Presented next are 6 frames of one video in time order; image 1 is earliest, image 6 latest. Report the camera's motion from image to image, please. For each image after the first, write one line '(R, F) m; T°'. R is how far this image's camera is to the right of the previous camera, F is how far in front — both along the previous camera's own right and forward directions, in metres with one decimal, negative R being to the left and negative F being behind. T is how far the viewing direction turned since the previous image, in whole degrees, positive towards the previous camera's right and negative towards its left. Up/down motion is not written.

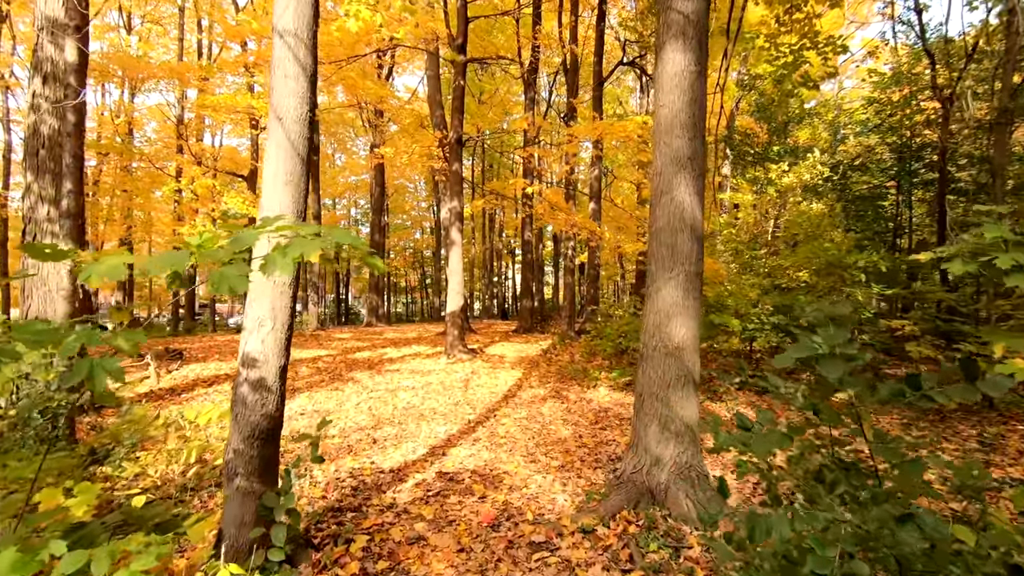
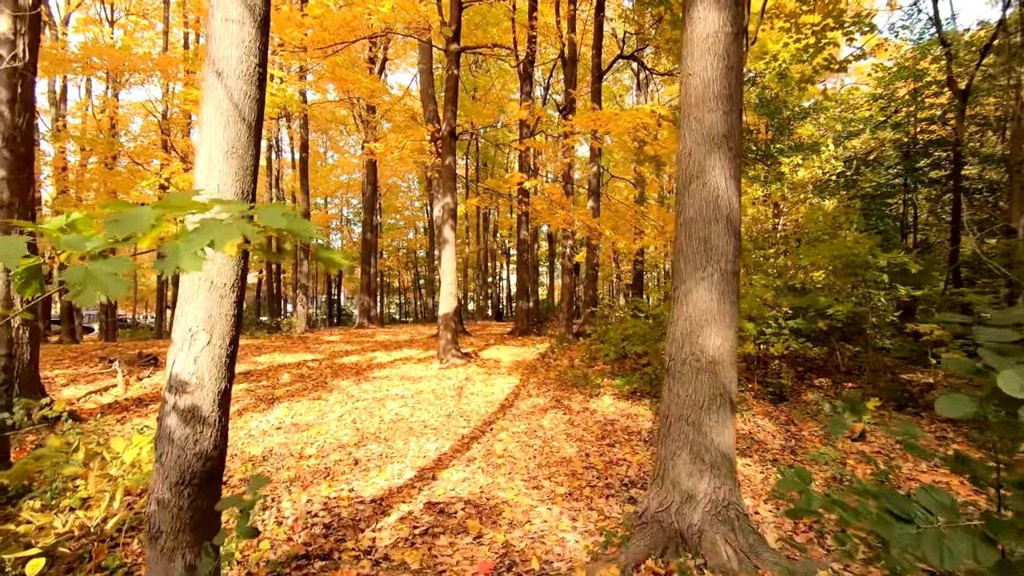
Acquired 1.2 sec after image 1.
(0.0, +0.6) m; +1°
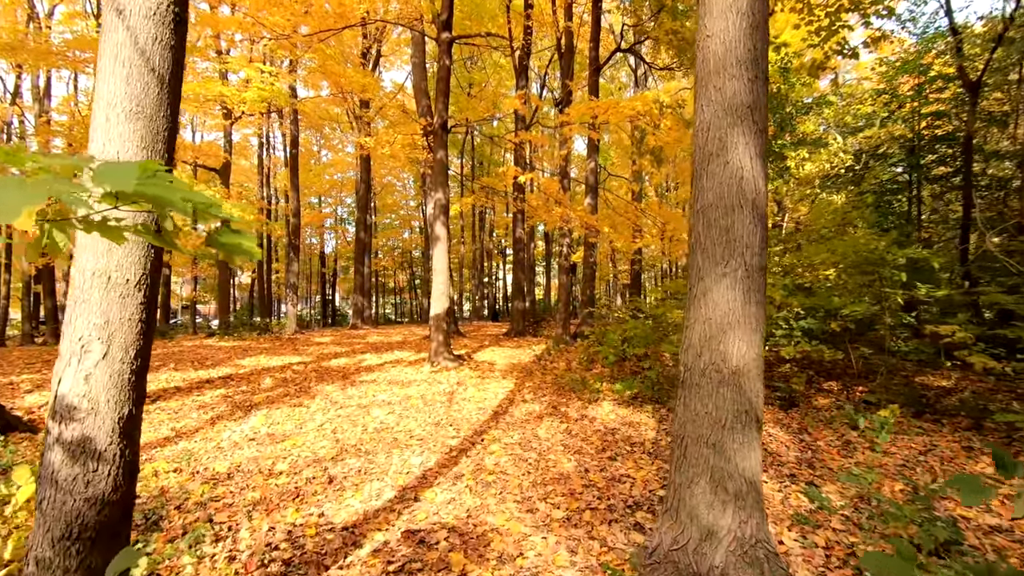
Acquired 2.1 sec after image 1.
(0.0, +0.4) m; 0°
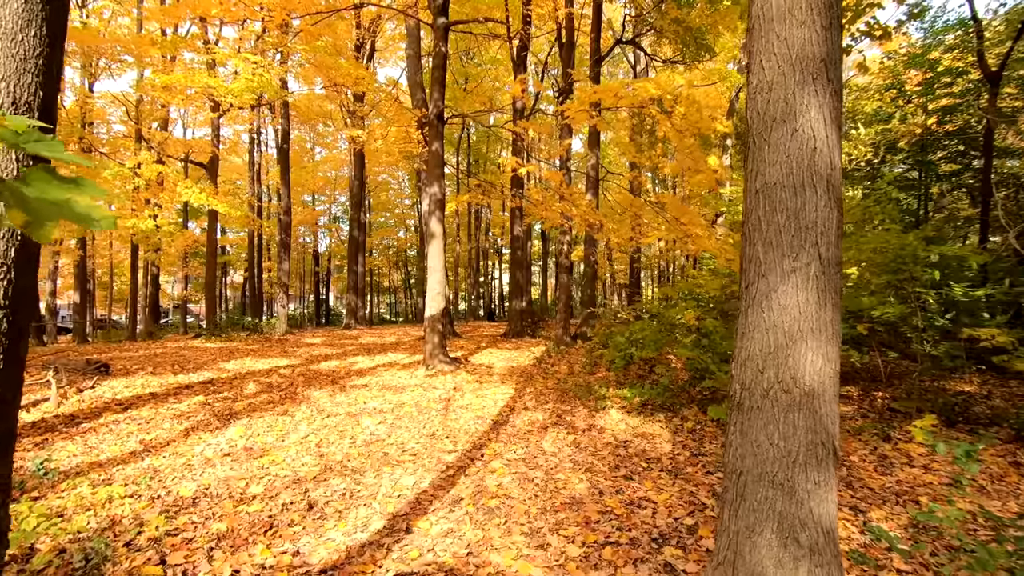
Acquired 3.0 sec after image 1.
(-0.1, +0.5) m; +1°
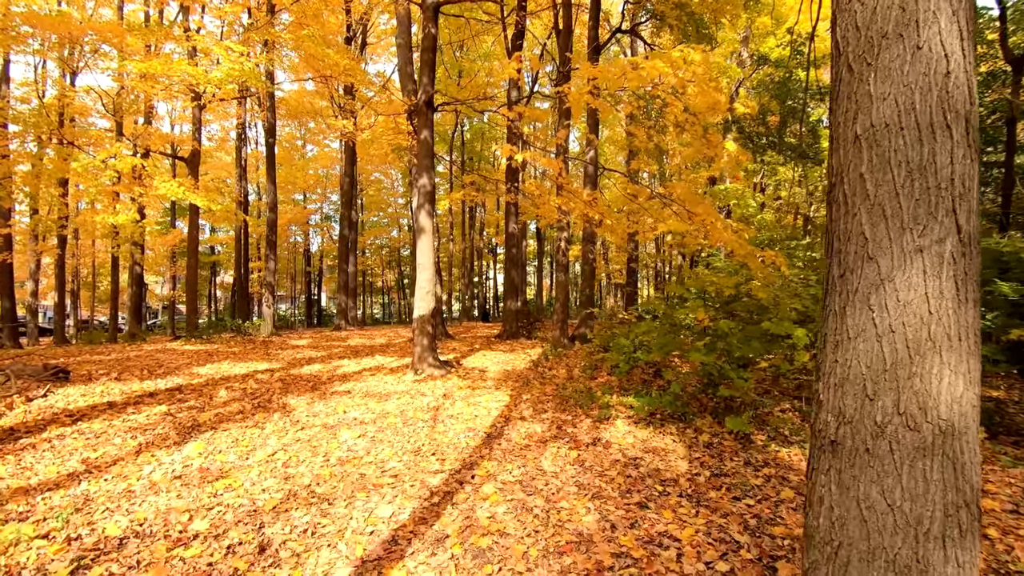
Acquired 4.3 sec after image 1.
(0.0, +0.6) m; +1°
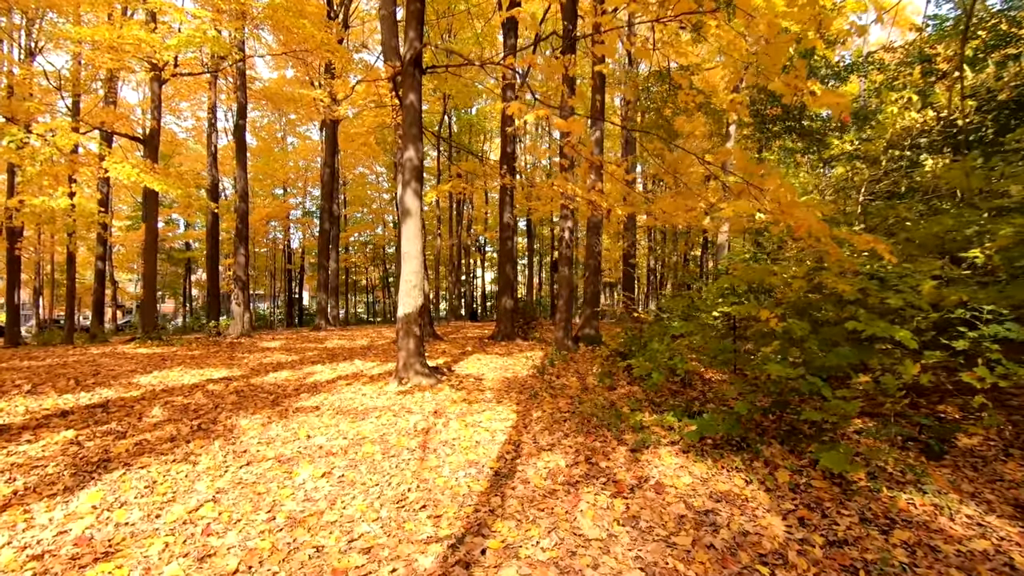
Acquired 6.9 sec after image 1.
(-0.3, +1.3) m; +2°
